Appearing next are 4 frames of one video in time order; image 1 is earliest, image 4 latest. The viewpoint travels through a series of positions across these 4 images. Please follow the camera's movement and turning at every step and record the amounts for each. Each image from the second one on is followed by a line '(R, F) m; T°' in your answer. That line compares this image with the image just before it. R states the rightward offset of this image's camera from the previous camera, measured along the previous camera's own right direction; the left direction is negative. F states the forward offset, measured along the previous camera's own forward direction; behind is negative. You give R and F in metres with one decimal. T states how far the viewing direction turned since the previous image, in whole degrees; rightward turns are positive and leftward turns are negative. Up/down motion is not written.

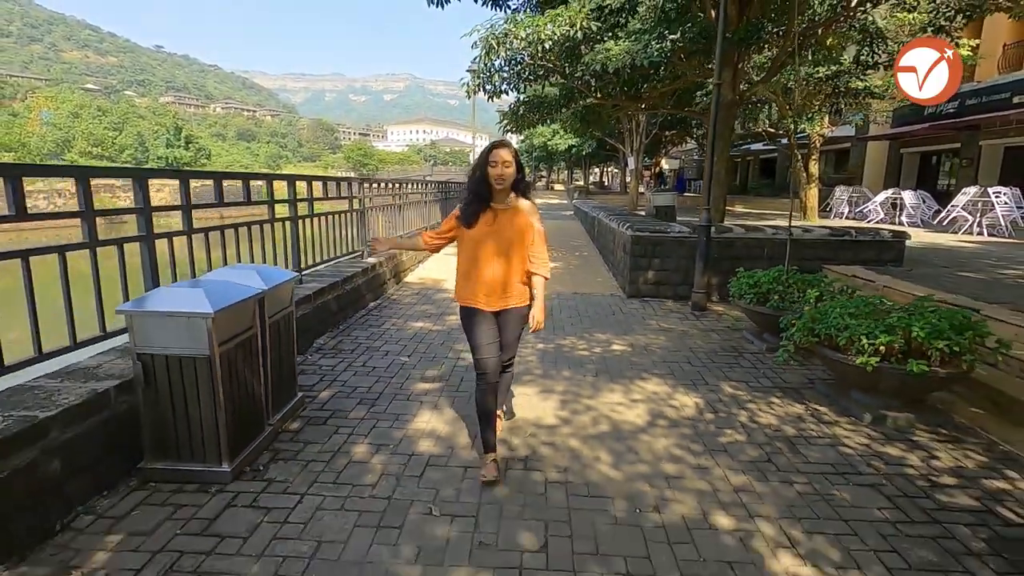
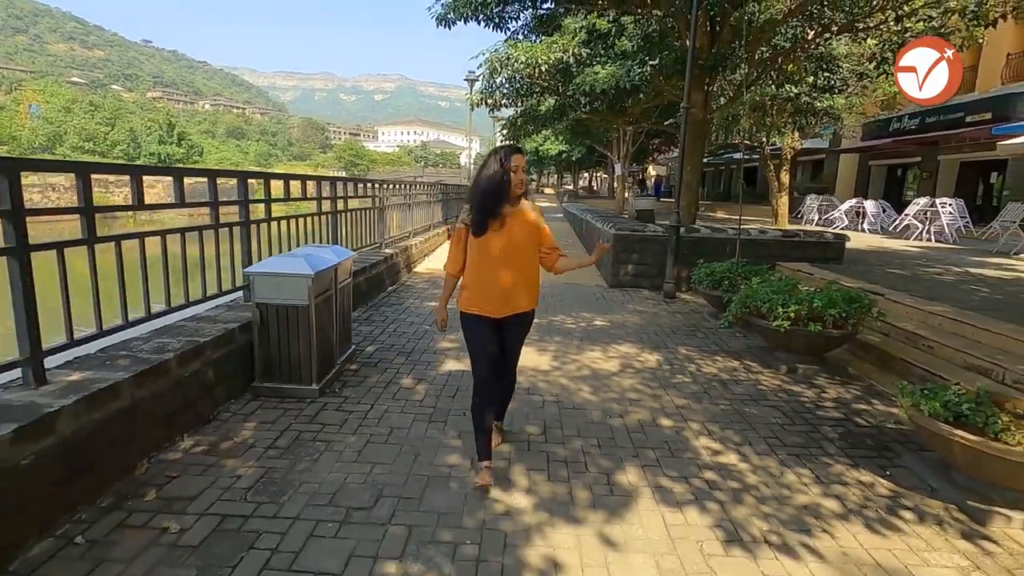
(-0.2, -1.1) m; +1°
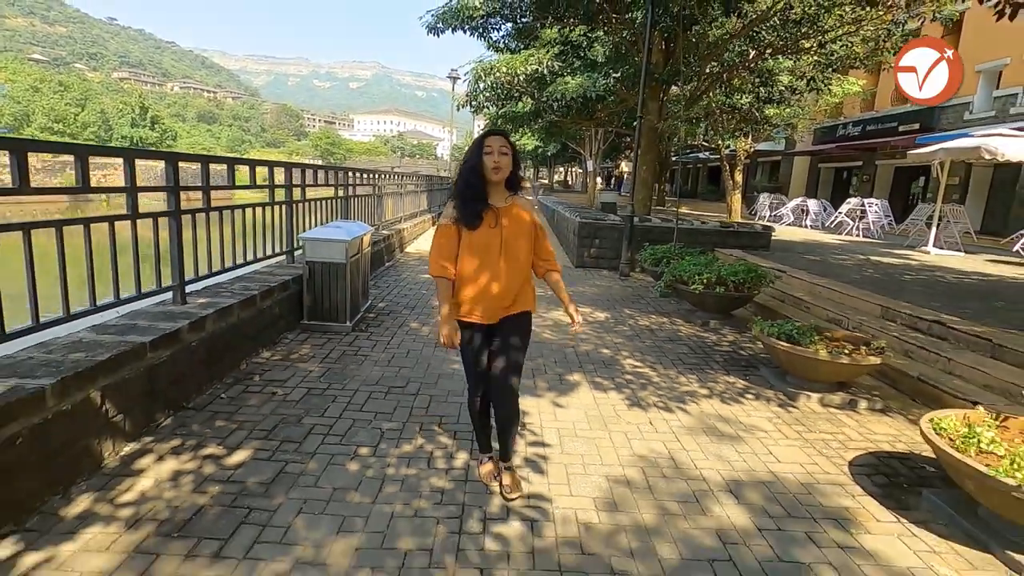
(-0.1, -1.4) m; +3°
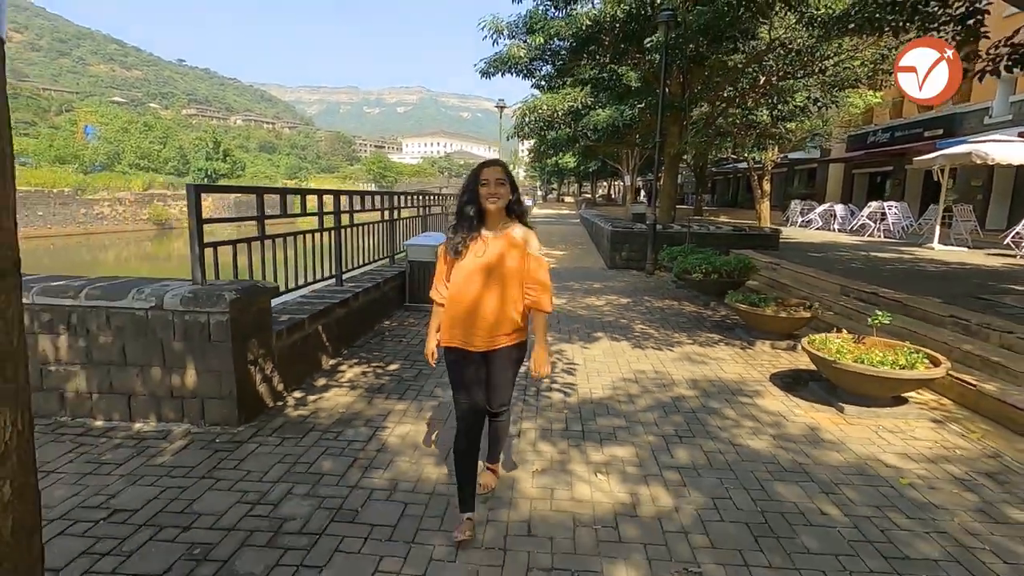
(+0.1, -2.0) m; -5°
